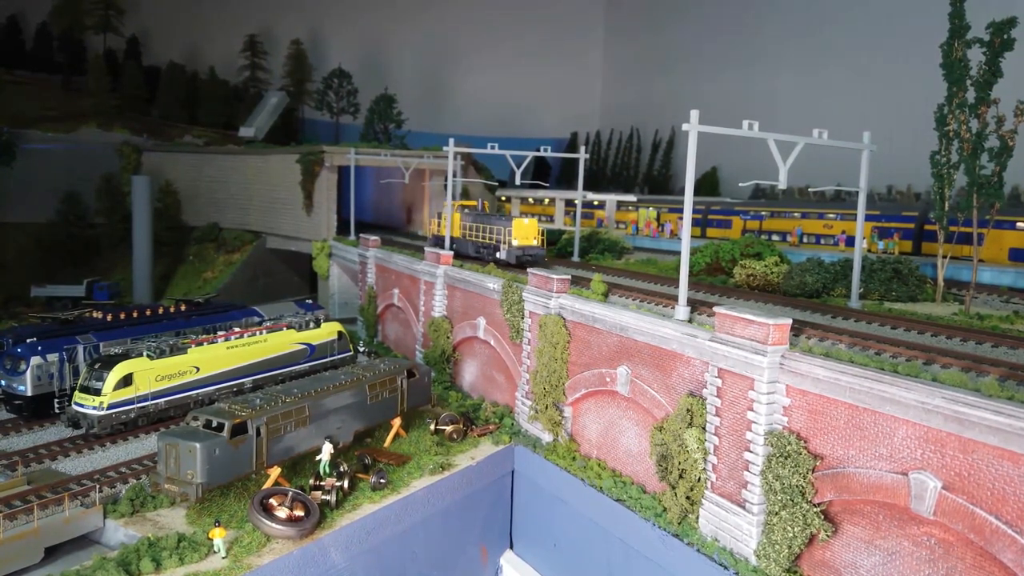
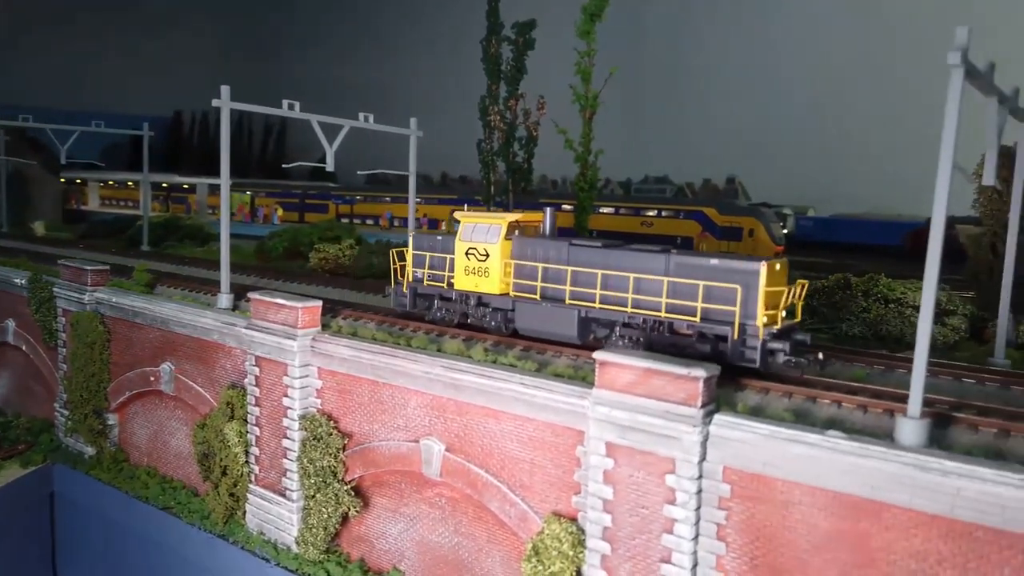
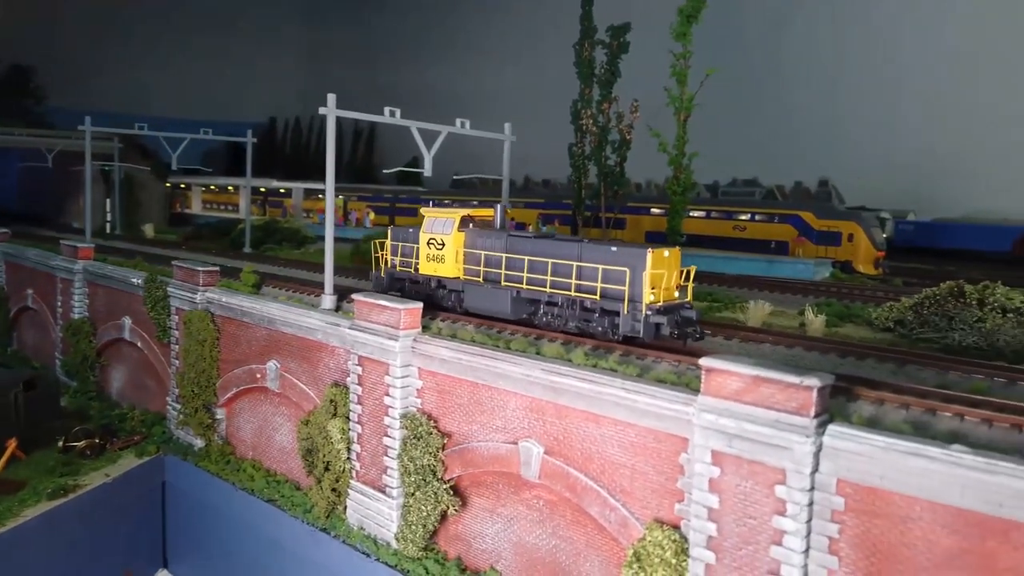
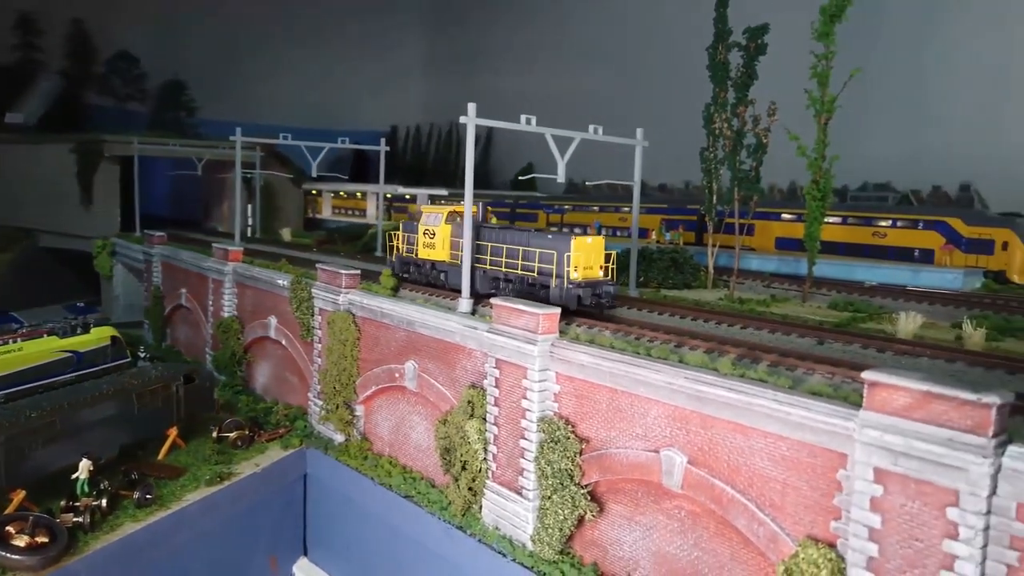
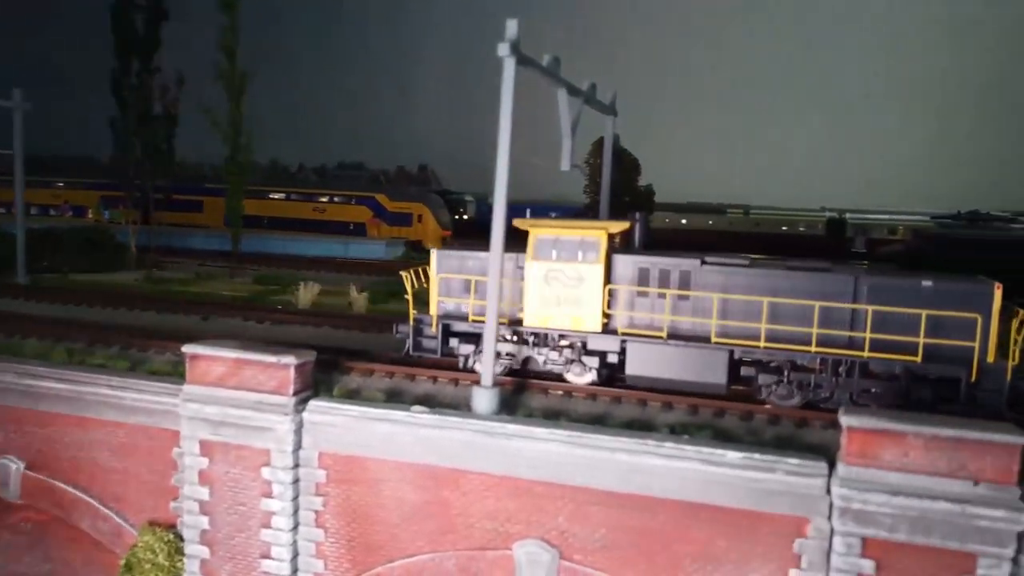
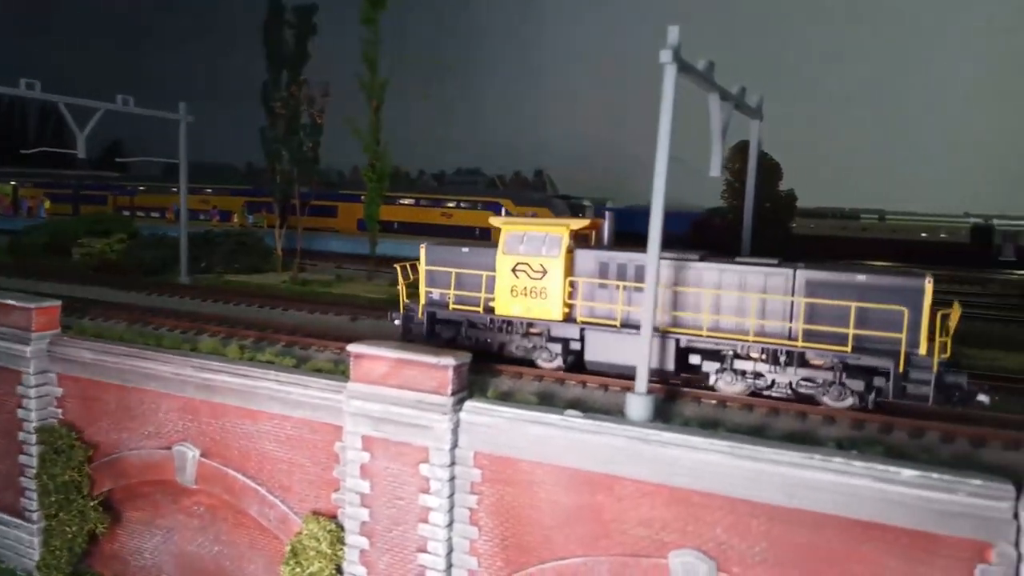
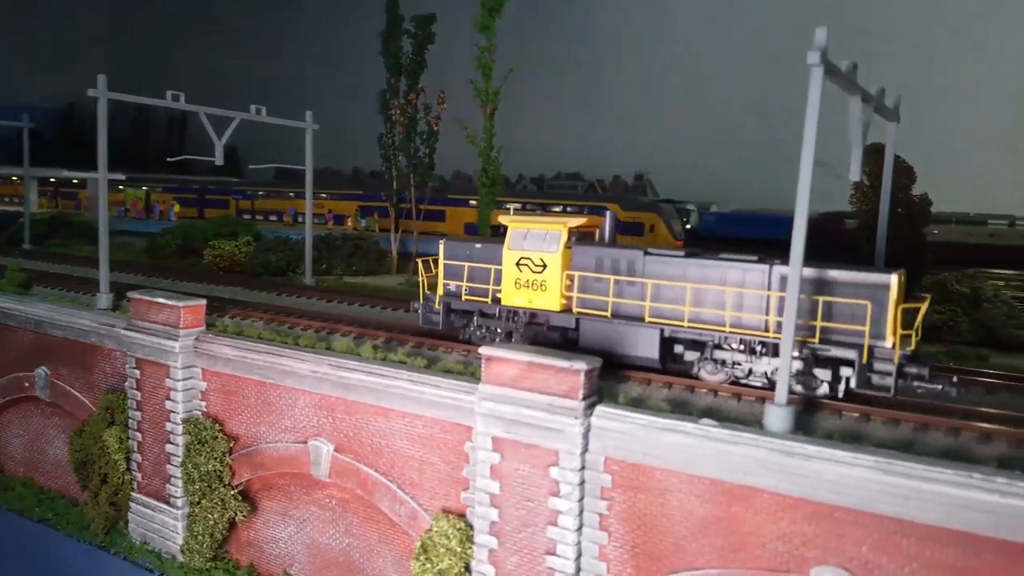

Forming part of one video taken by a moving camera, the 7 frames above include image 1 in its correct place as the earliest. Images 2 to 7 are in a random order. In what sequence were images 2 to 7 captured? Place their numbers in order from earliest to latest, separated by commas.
4, 3, 2, 7, 6, 5
